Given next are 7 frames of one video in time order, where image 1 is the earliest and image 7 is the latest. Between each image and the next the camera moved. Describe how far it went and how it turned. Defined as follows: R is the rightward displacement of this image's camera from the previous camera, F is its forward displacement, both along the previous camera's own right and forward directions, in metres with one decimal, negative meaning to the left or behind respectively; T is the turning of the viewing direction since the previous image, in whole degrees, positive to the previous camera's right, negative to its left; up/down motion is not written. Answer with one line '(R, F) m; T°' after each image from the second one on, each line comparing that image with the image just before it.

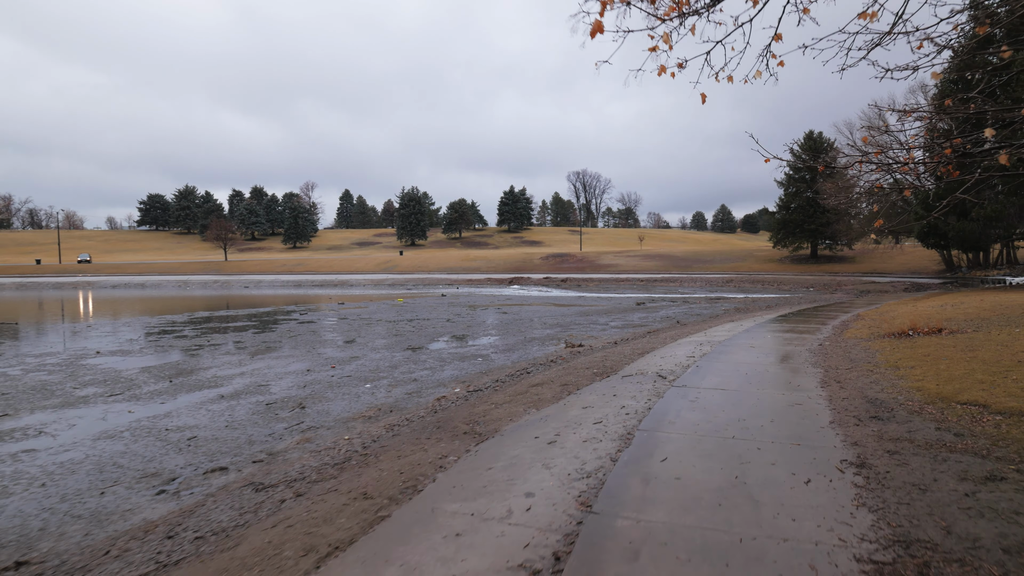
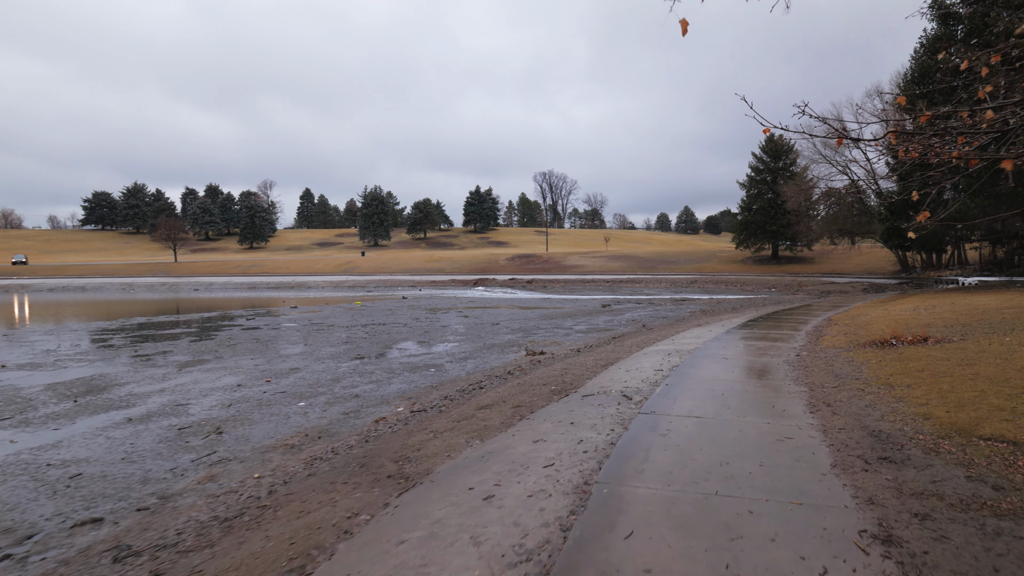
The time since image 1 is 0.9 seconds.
(+0.3, +1.0) m; +3°
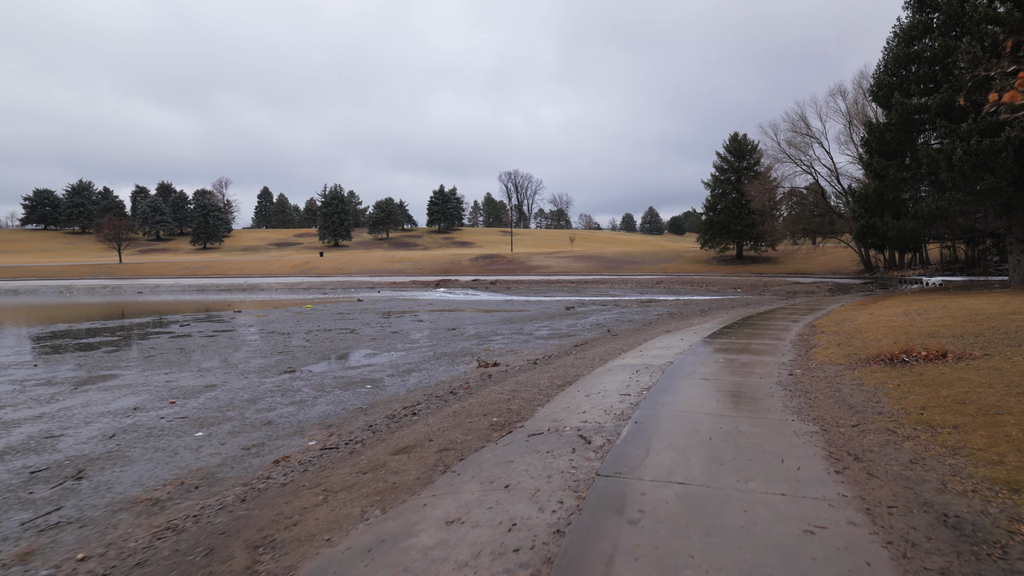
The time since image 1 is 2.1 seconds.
(+0.4, +1.5) m; +3°
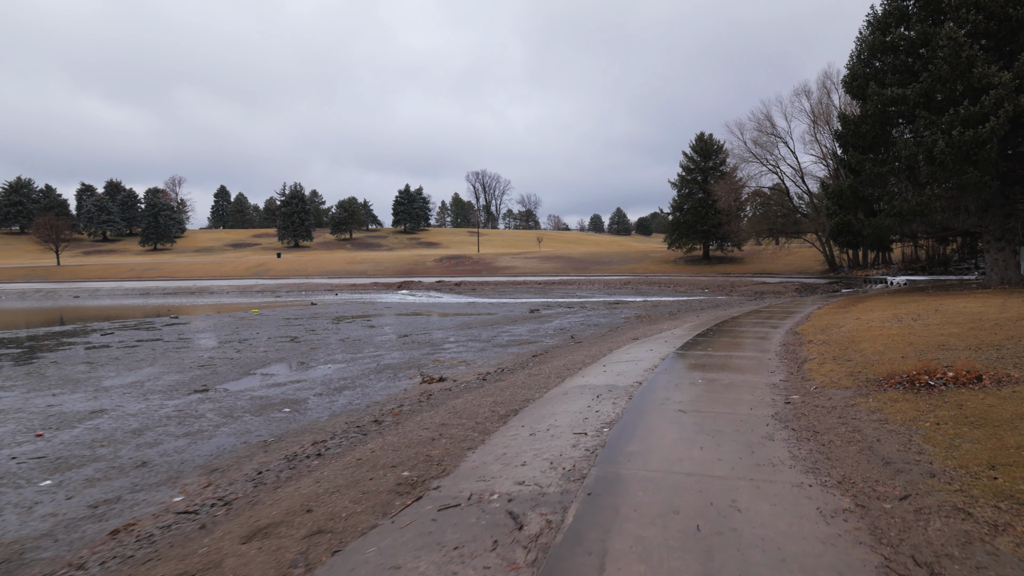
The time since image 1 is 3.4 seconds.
(+0.4, +1.5) m; +3°
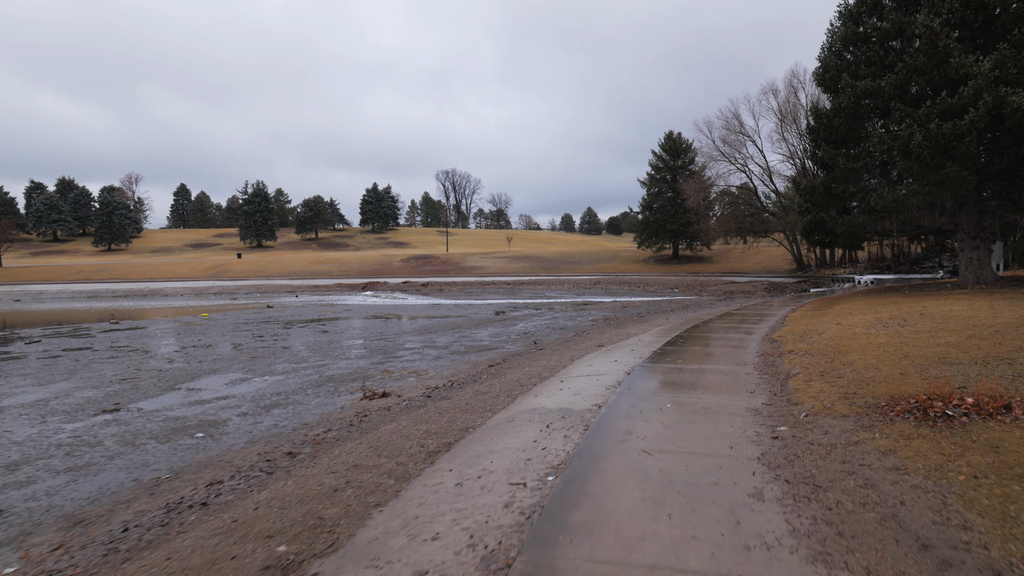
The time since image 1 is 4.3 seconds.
(+0.4, +1.1) m; +3°
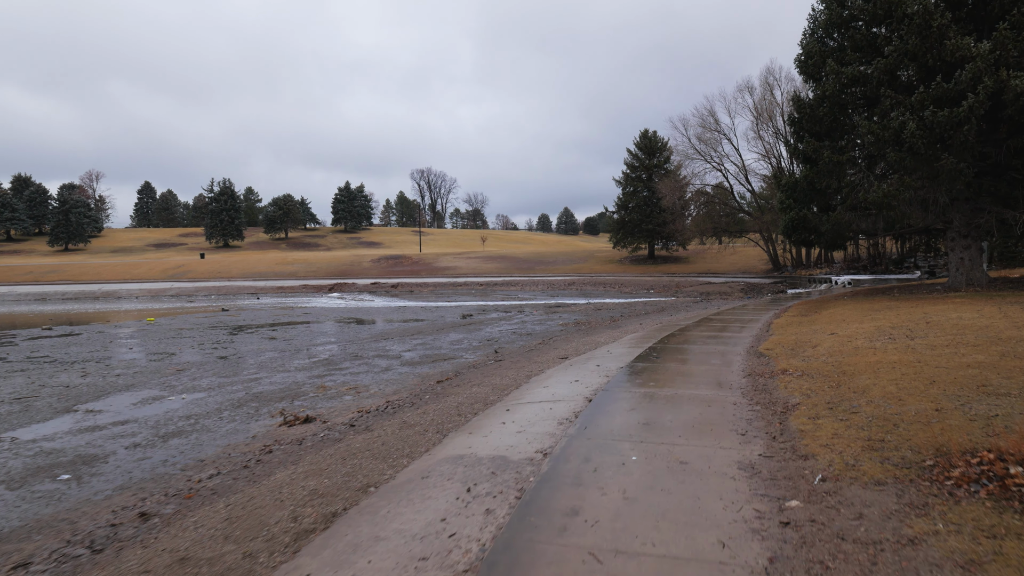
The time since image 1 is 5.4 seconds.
(+0.5, +1.4) m; +2°
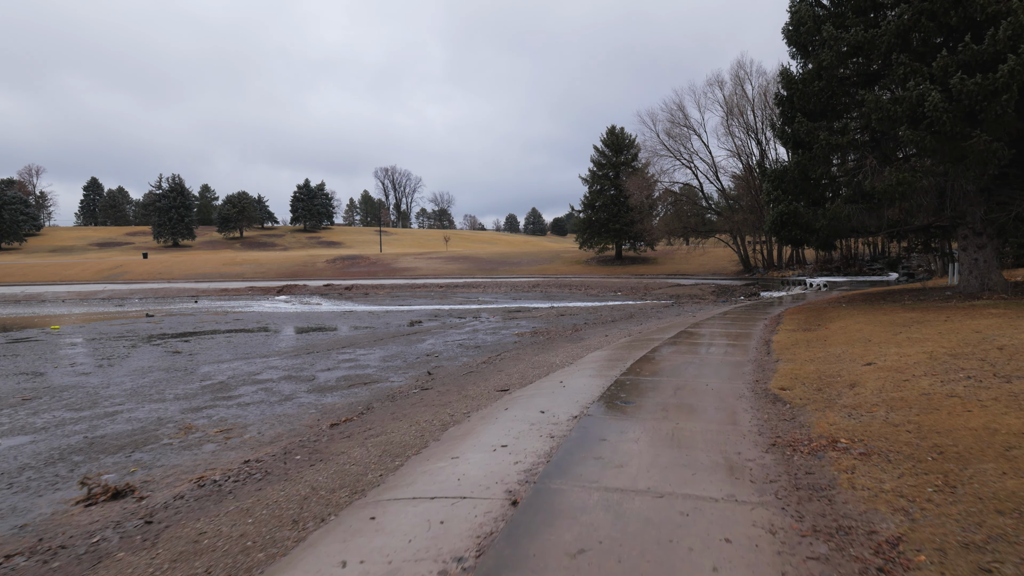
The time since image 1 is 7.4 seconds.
(+0.6, +2.4) m; +3°
